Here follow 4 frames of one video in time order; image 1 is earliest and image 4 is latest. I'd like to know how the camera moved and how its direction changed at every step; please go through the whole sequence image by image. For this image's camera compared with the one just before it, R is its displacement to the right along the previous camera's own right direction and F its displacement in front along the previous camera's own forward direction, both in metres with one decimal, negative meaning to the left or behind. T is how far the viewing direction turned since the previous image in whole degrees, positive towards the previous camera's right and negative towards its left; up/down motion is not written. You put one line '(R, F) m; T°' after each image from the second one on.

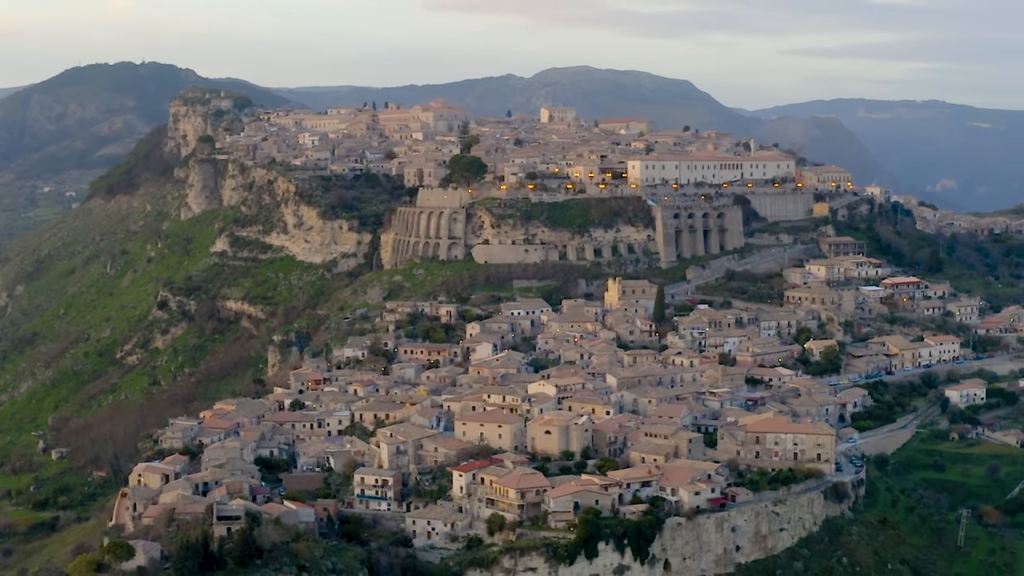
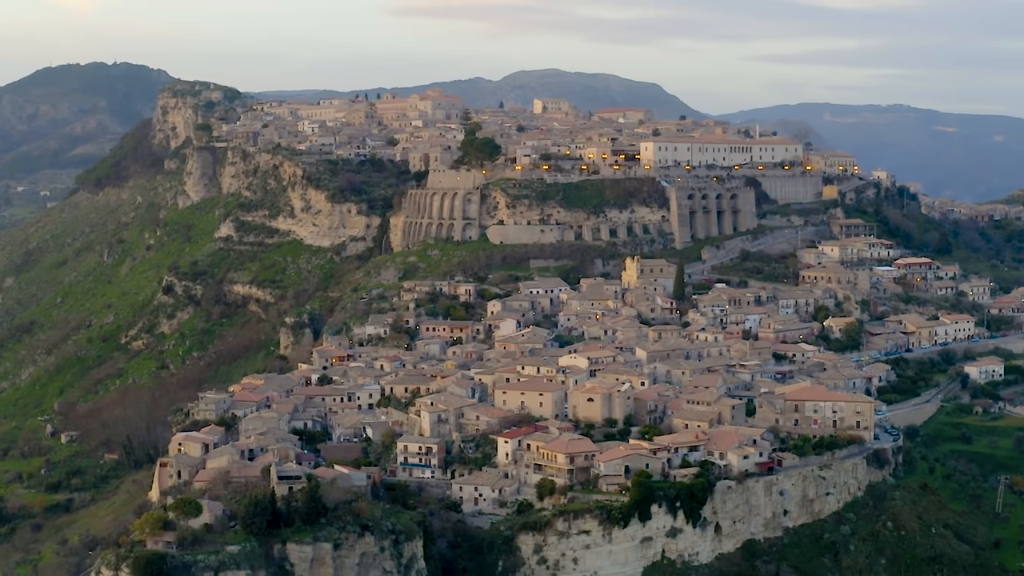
(-2.1, +0.1) m; +2°
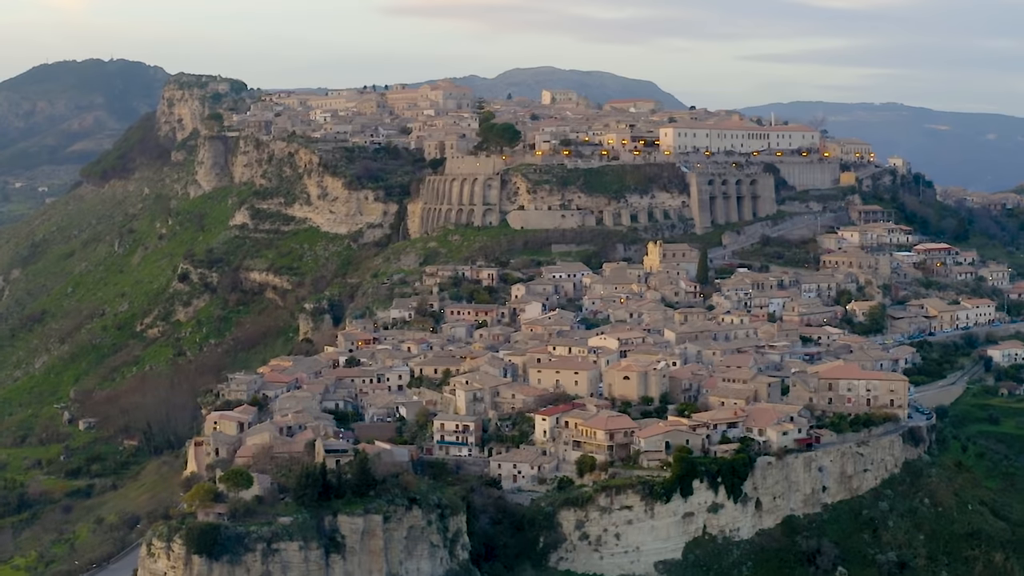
(-1.2, 0.0) m; 0°
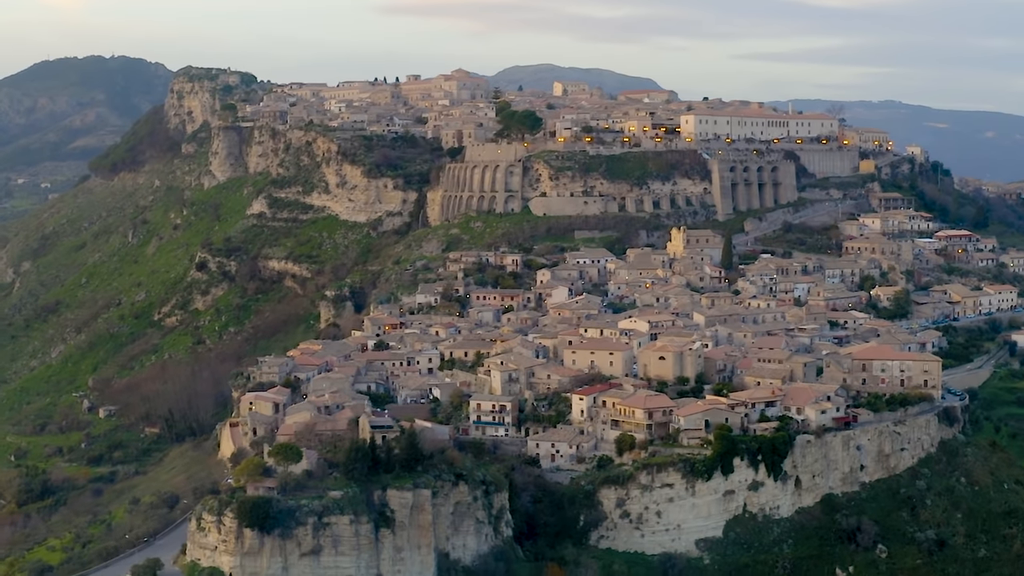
(-1.0, 0.0) m; 0°
